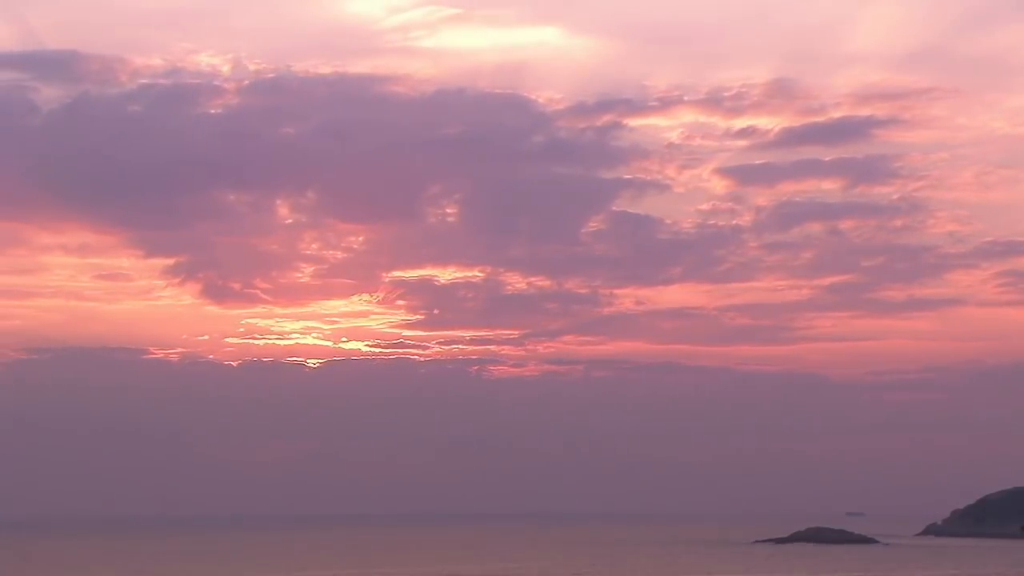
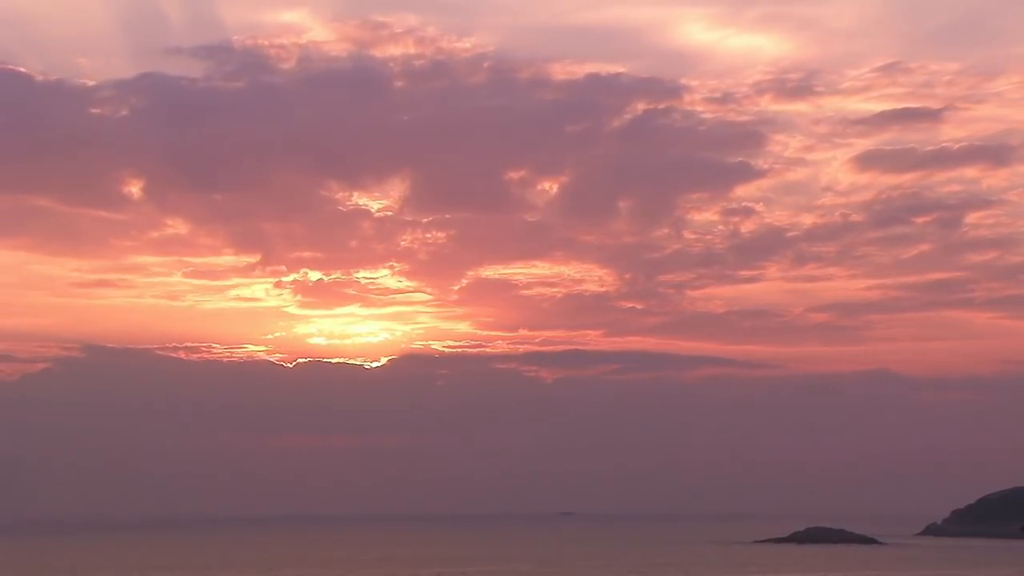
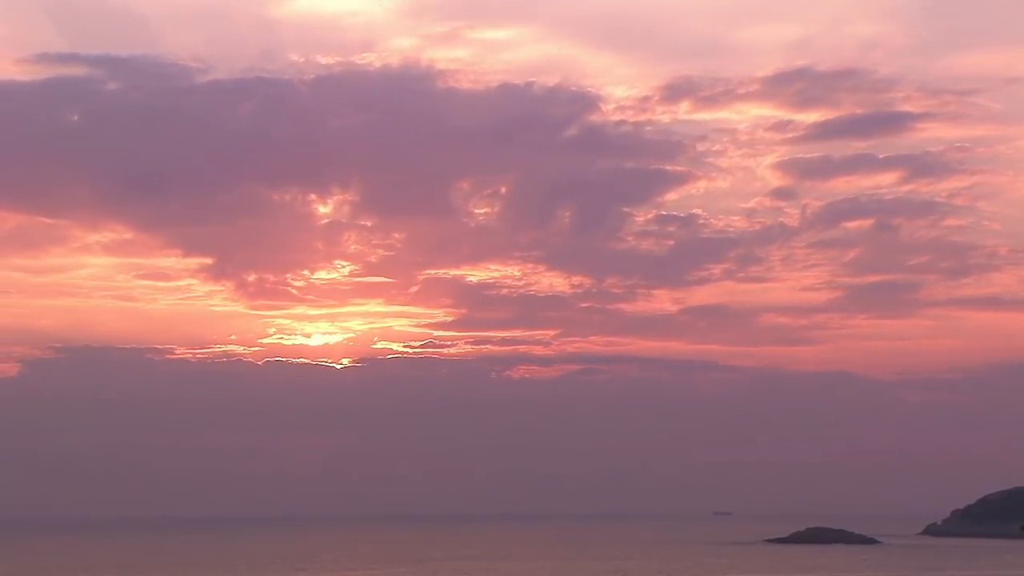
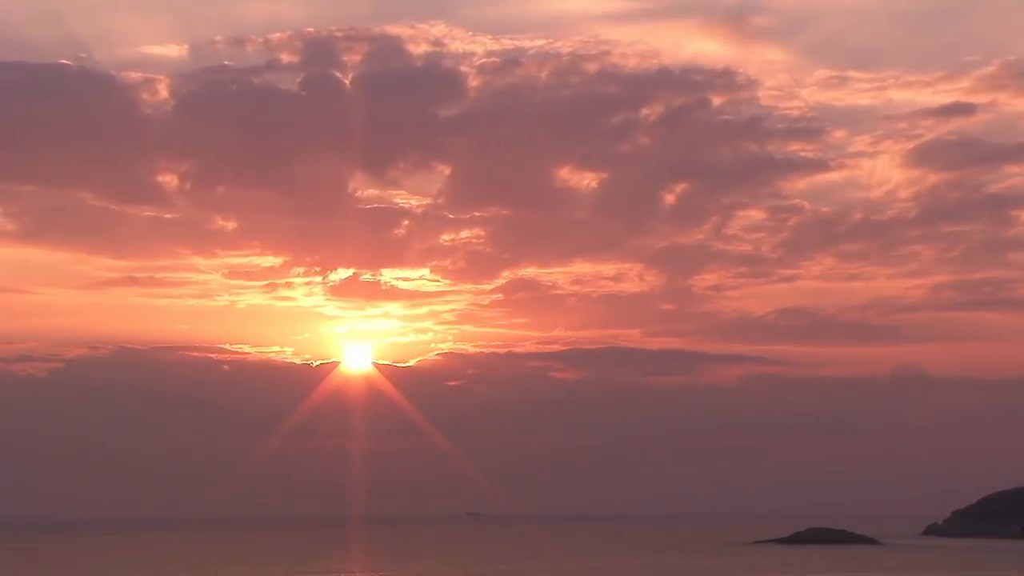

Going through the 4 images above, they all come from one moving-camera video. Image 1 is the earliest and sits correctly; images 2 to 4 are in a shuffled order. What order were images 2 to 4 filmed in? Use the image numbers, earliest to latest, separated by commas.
3, 2, 4
